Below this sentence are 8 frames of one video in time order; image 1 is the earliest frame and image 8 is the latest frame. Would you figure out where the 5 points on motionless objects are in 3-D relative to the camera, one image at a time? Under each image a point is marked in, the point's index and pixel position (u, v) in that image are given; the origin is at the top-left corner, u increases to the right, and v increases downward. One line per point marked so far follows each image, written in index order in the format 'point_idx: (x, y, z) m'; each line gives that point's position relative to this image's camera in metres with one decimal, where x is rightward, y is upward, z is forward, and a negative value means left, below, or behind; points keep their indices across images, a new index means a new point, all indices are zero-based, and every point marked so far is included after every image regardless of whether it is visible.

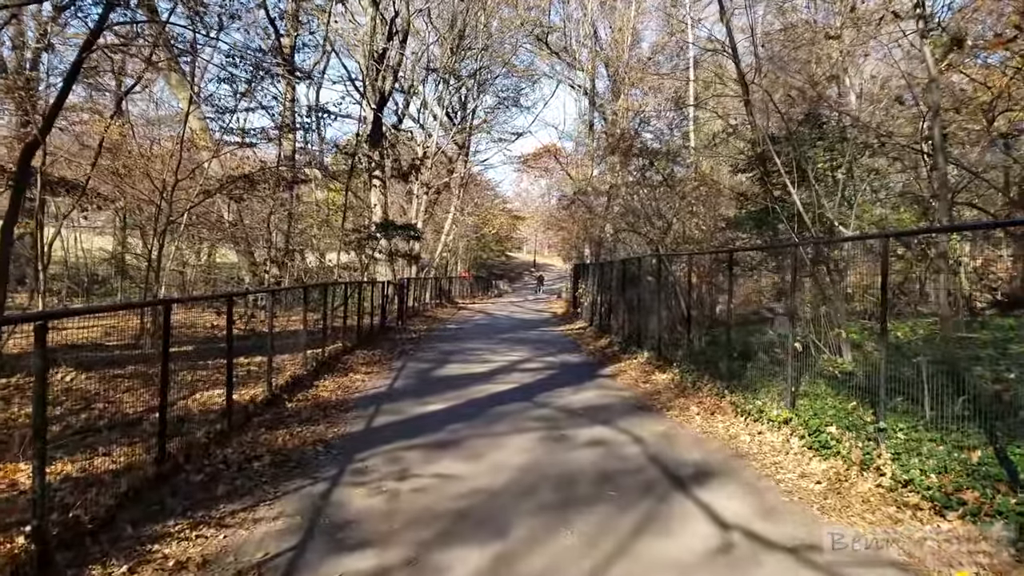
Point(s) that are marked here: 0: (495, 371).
0: (-0.2, -1.1, +10.4) m
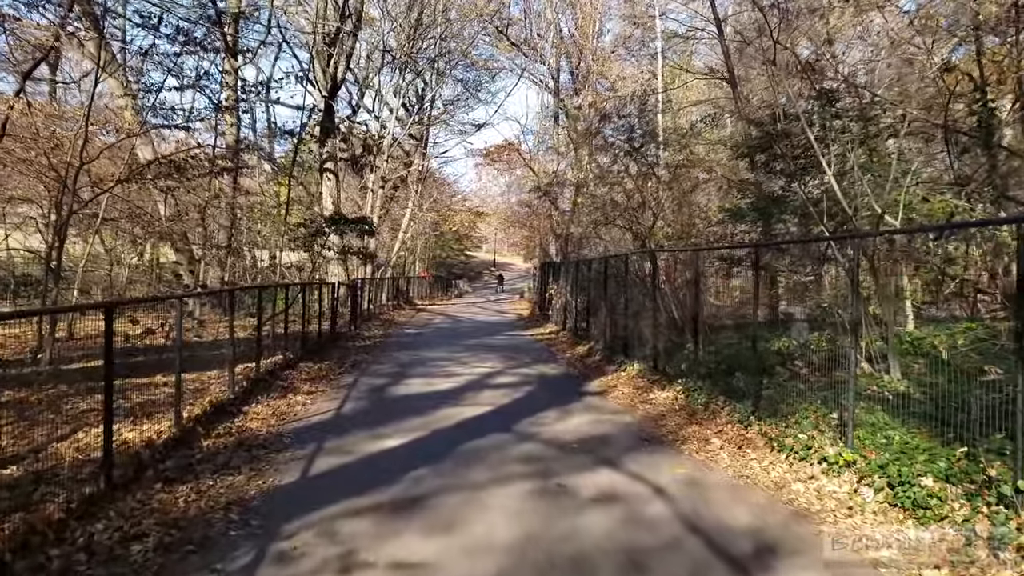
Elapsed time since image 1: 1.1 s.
0: (-0.6, -1.1, +8.9) m
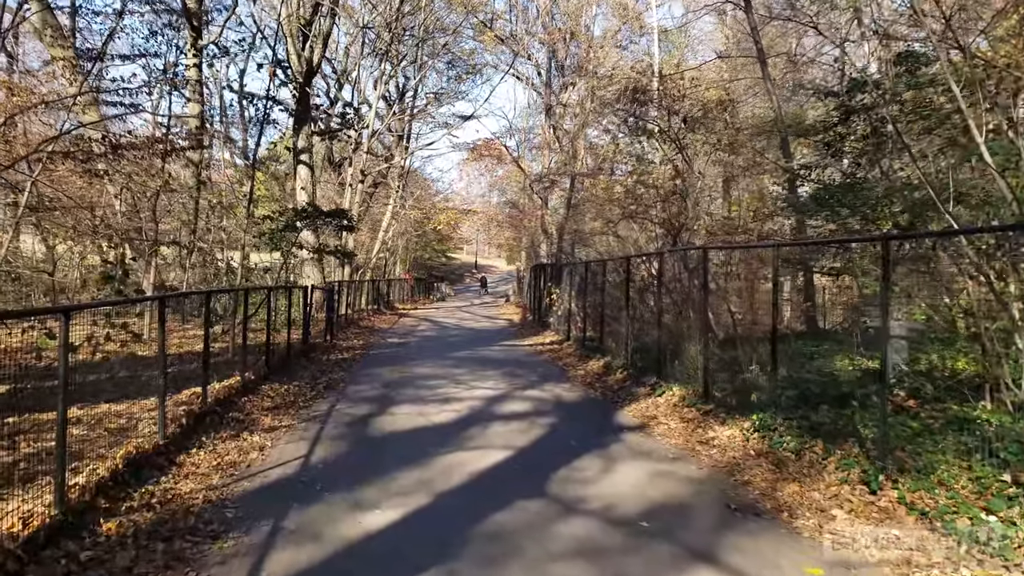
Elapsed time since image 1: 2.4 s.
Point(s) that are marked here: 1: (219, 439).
0: (-0.4, -1.2, +7.1) m
1: (-2.3, -1.2, +6.1) m
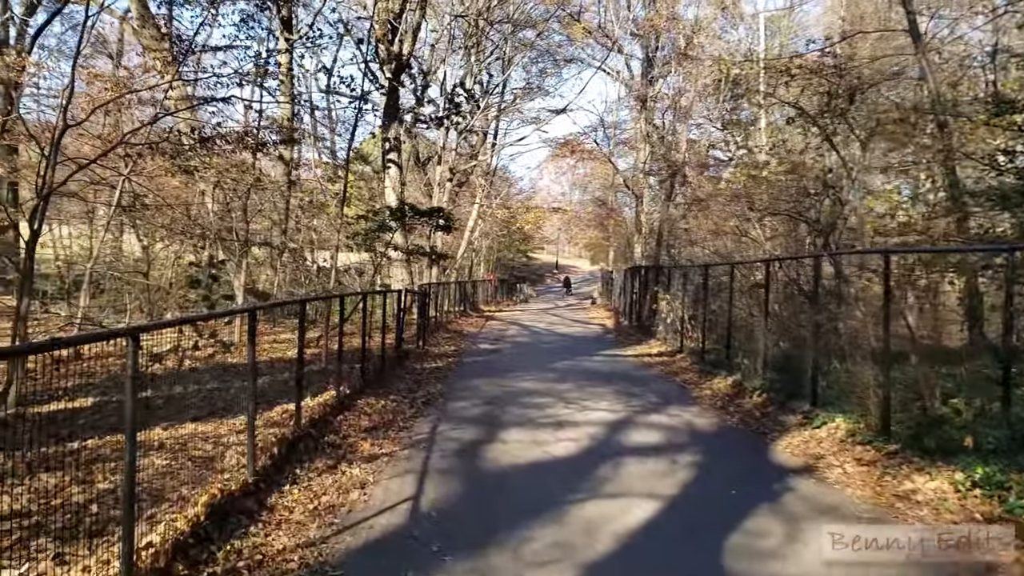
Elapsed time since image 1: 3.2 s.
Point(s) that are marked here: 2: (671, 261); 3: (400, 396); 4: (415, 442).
0: (+0.6, -1.3, +6.1) m
1: (-1.3, -1.2, +5.3) m
2: (+3.9, +0.7, +19.1) m
3: (-1.2, -1.2, +8.6) m
4: (-0.8, -1.3, +6.4) m
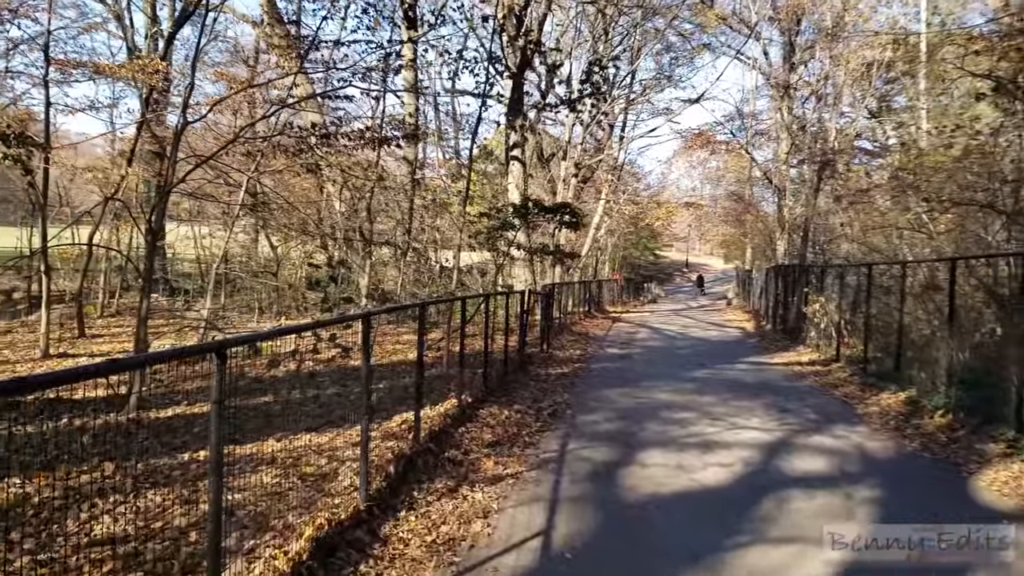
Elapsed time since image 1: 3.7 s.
0: (+1.6, -1.3, +5.3) m
1: (-0.5, -1.3, +4.8) m
2: (+6.9, +0.6, +17.6) m
3: (+0.1, -1.2, +8.0) m
4: (+0.2, -1.3, +5.8) m
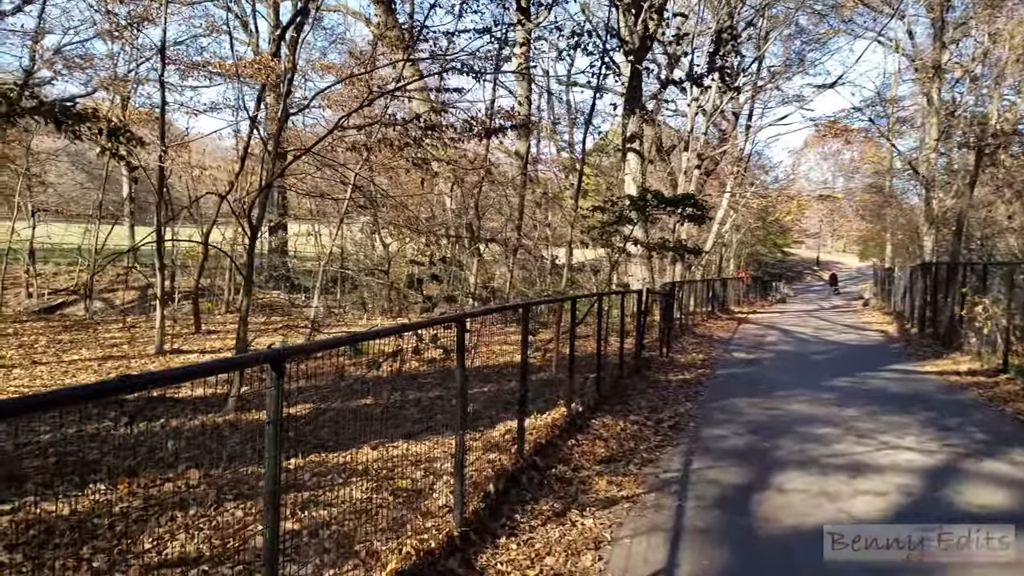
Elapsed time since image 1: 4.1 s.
0: (+2.3, -1.3, +4.4) m
1: (+0.1, -1.2, +4.2) m
2: (+9.3, +0.6, +15.8) m
3: (+1.2, -1.2, +7.3) m
4: (+1.0, -1.3, +5.2) m
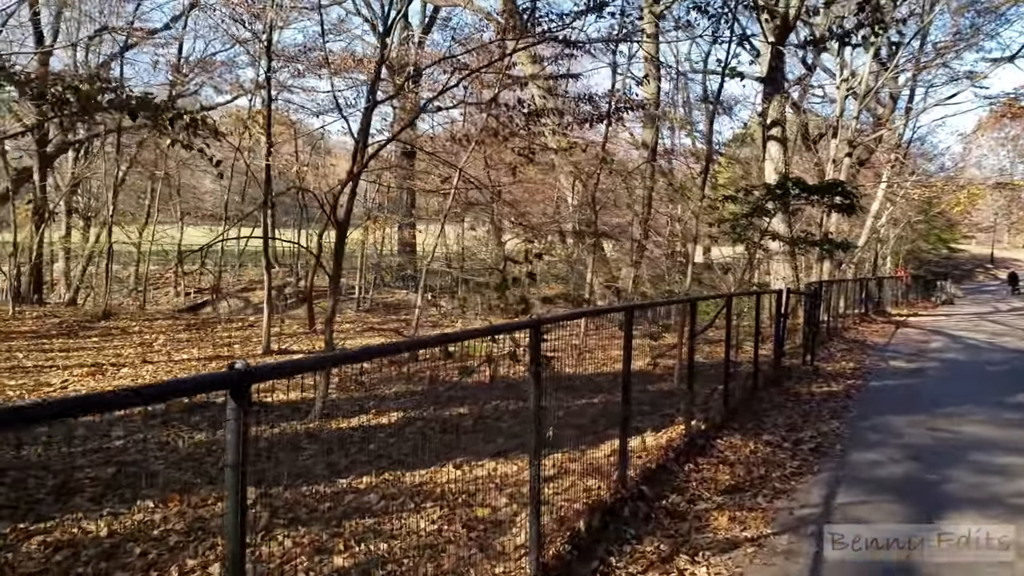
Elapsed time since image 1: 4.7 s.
0: (+2.7, -1.3, +3.3) m
1: (+0.6, -1.2, +3.5) m
2: (+11.7, +0.6, +13.3) m
3: (+2.2, -1.2, +6.4) m
4: (+1.6, -1.3, +4.3) m
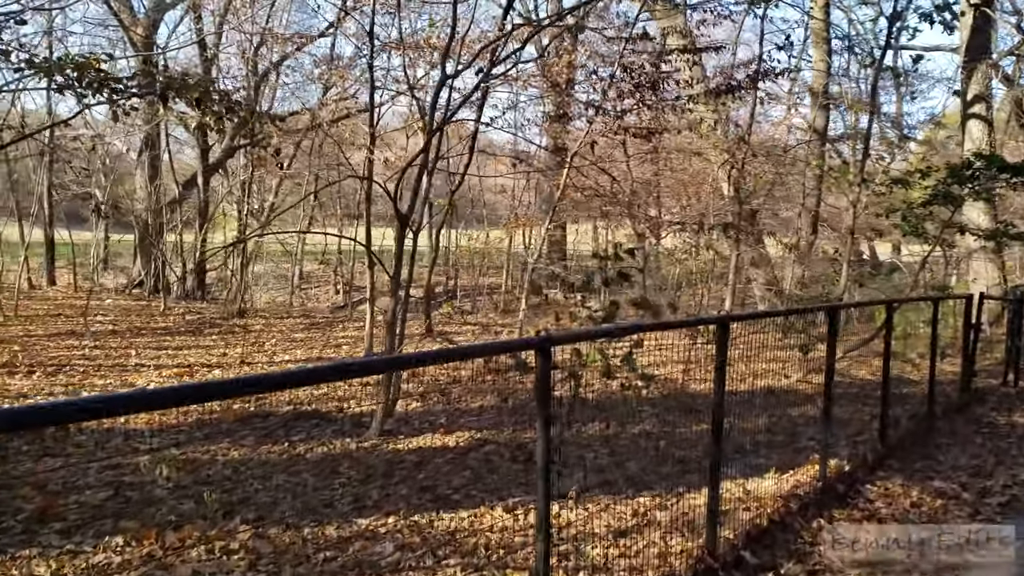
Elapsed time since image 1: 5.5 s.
0: (+2.7, -1.3, +1.9) m
1: (+0.6, -1.3, +2.6) m
2: (+13.6, +0.5, +9.7) m
3: (+2.8, -1.2, +5.0) m
4: (+1.8, -1.3, +3.1) m
